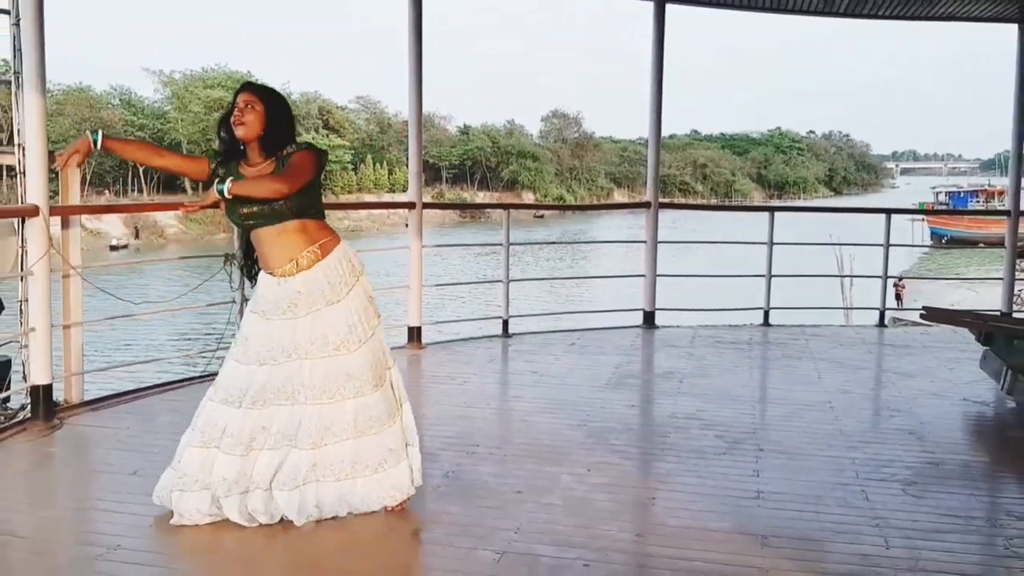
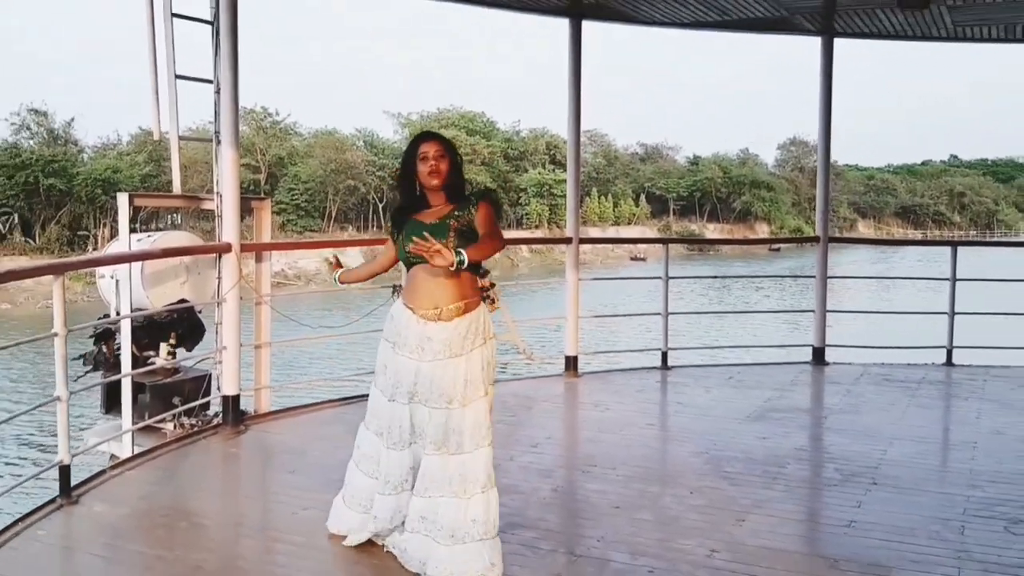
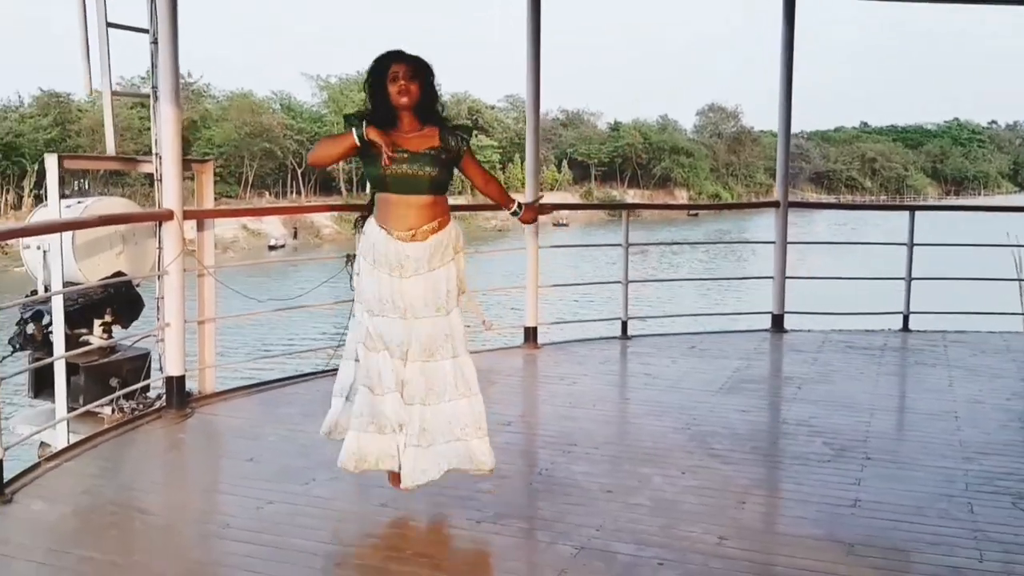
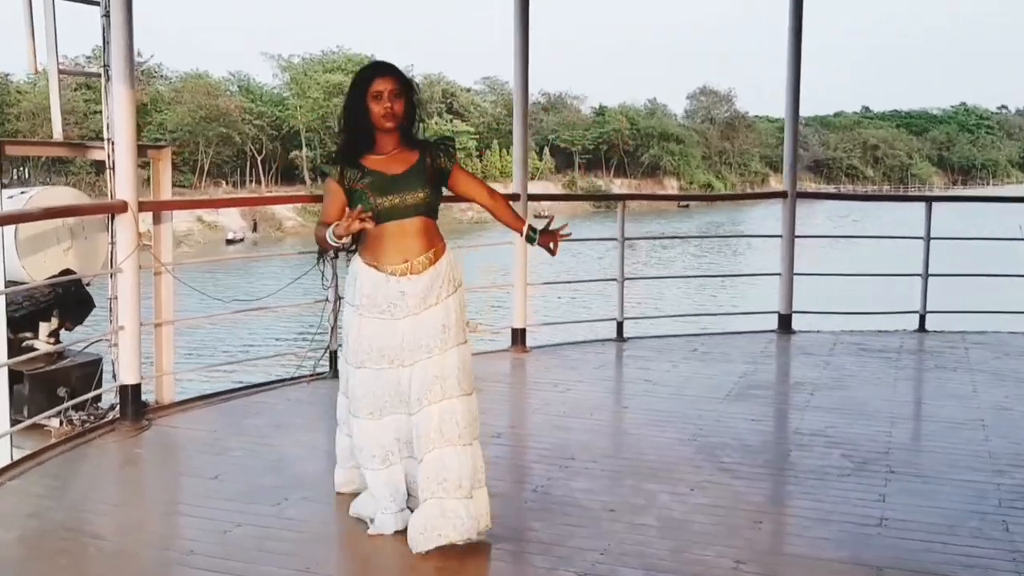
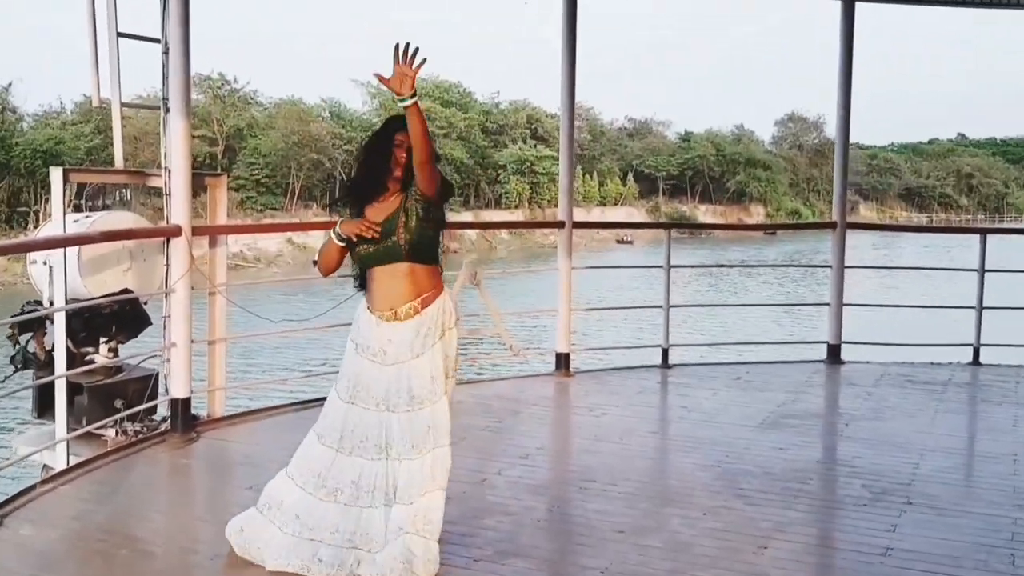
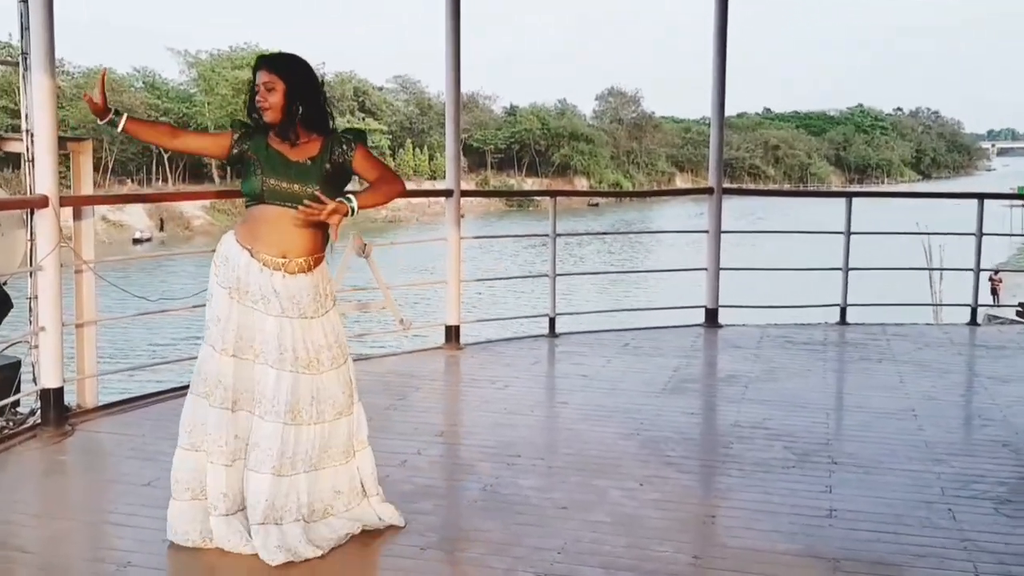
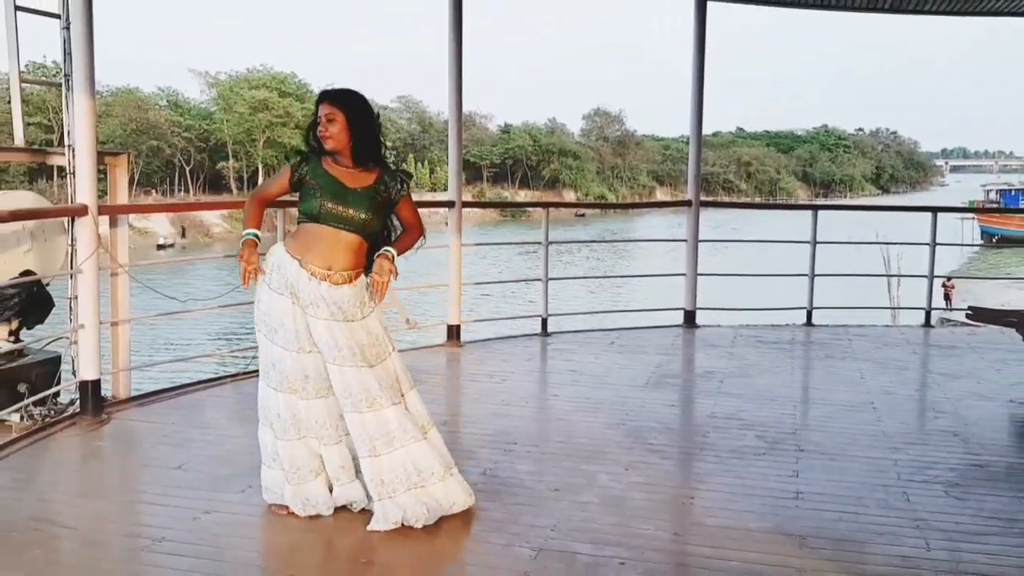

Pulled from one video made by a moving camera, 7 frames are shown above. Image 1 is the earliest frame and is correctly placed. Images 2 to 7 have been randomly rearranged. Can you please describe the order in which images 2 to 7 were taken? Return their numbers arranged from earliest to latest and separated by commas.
7, 6, 4, 3, 5, 2
